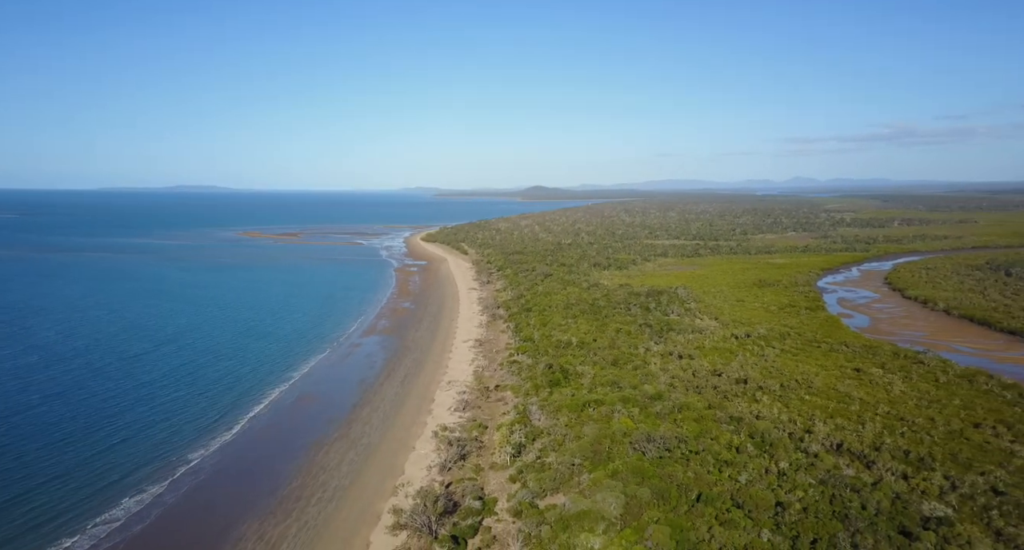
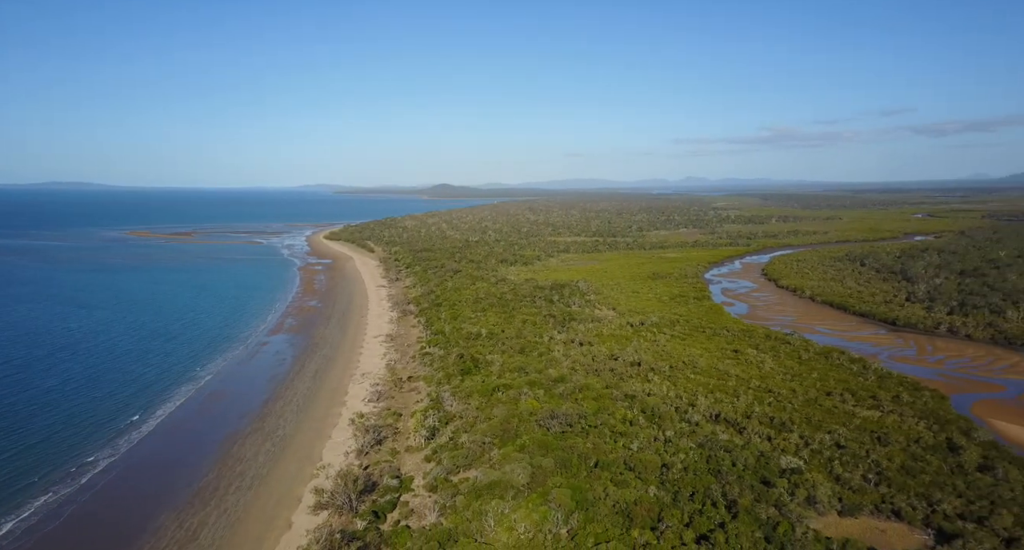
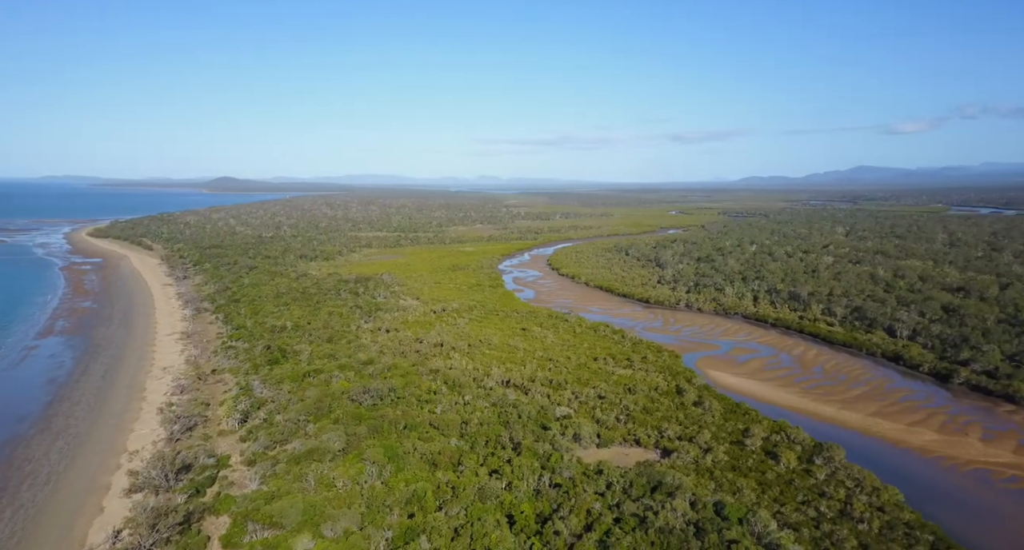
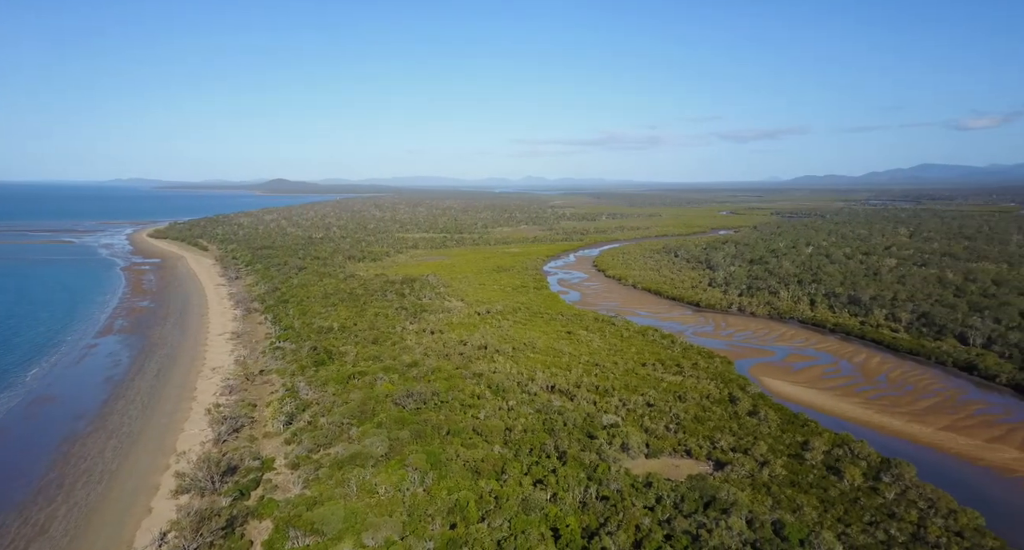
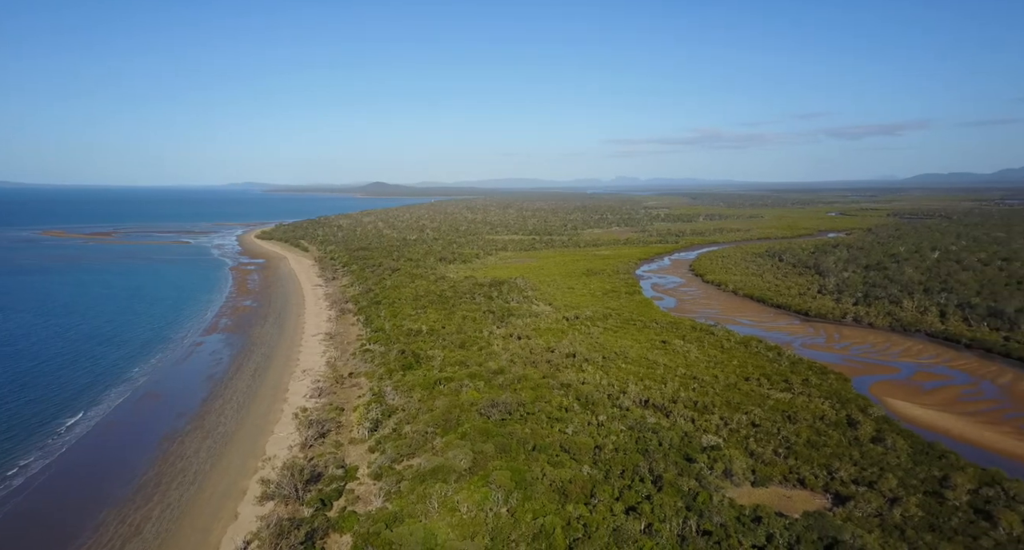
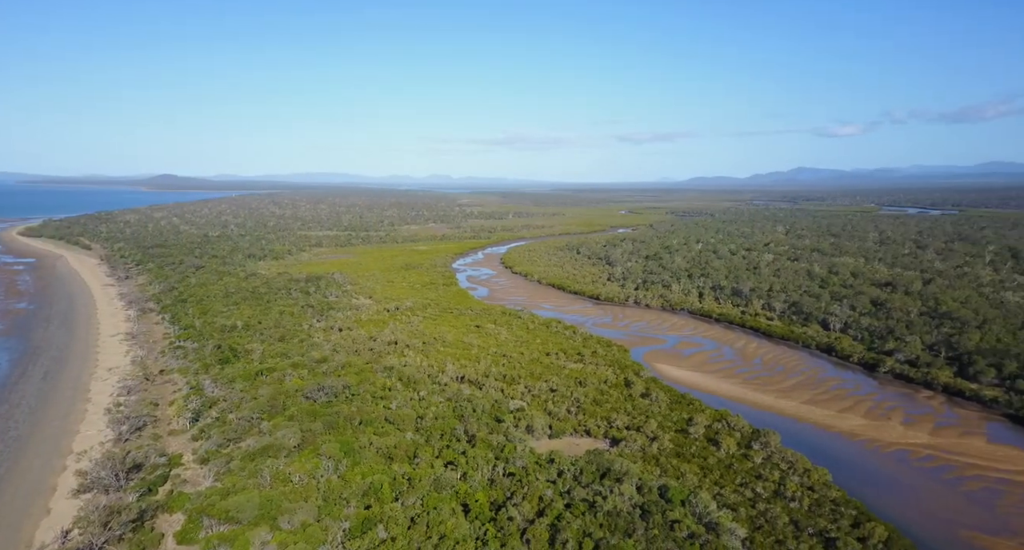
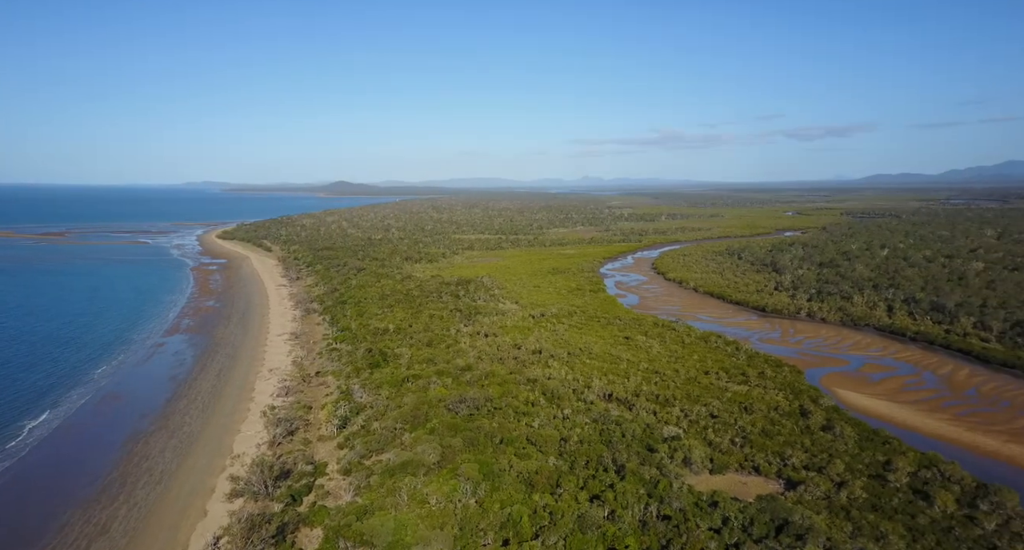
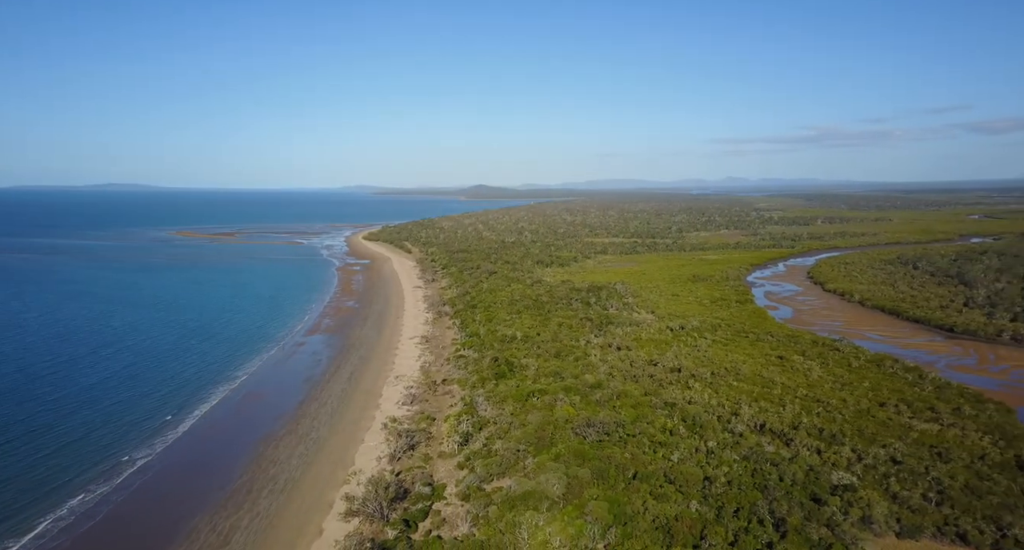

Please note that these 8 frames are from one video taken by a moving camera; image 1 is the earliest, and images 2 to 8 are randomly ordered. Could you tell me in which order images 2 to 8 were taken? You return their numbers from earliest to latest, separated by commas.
8, 2, 5, 7, 4, 3, 6
